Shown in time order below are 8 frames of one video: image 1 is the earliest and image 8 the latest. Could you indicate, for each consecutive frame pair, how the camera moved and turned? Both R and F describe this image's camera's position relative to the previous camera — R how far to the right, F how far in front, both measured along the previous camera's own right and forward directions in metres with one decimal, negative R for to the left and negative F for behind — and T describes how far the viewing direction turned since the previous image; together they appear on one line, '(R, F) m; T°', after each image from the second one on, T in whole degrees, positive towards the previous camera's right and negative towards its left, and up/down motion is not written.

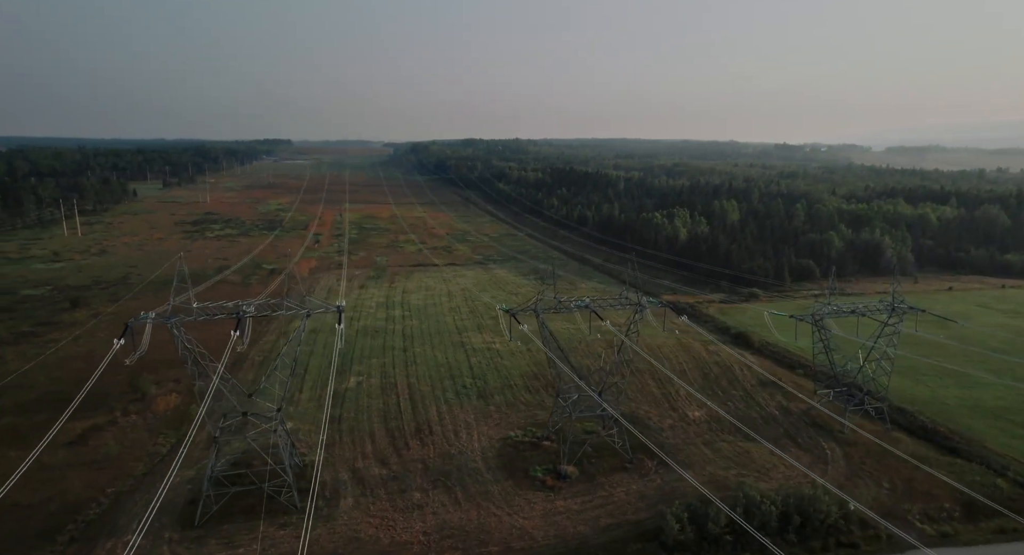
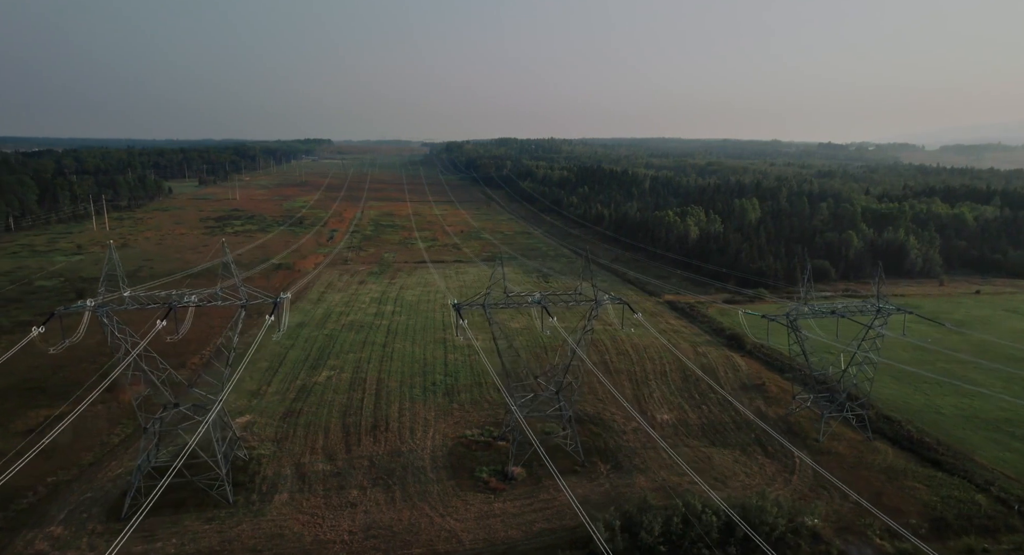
(+2.6, +0.8) m; -3°
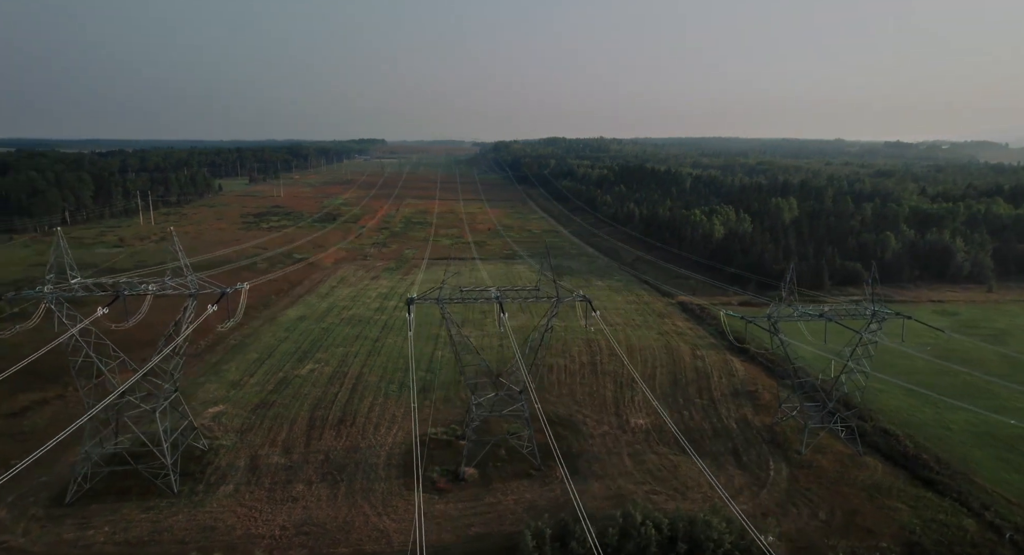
(+2.7, +0.8) m; -4°
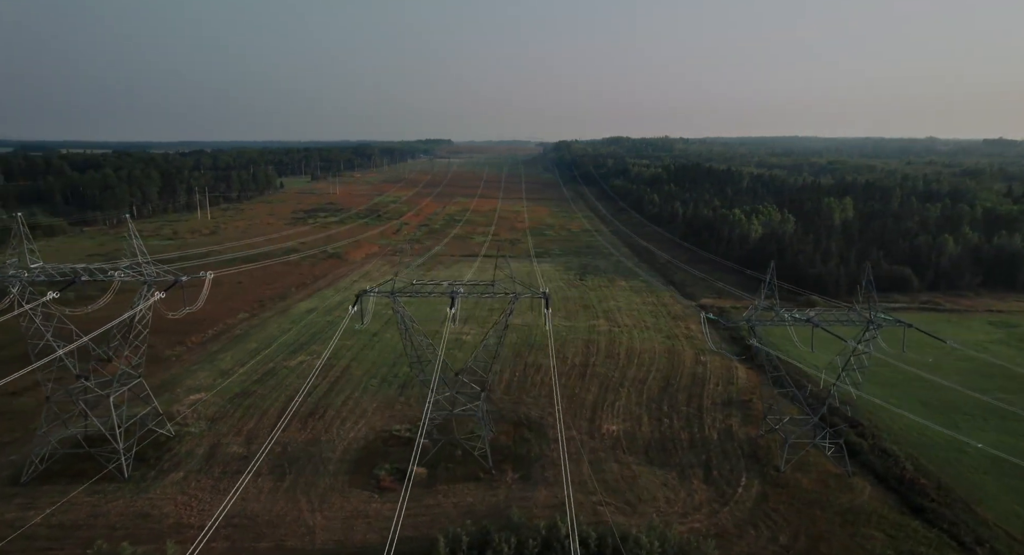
(+3.0, +0.9) m; -6°
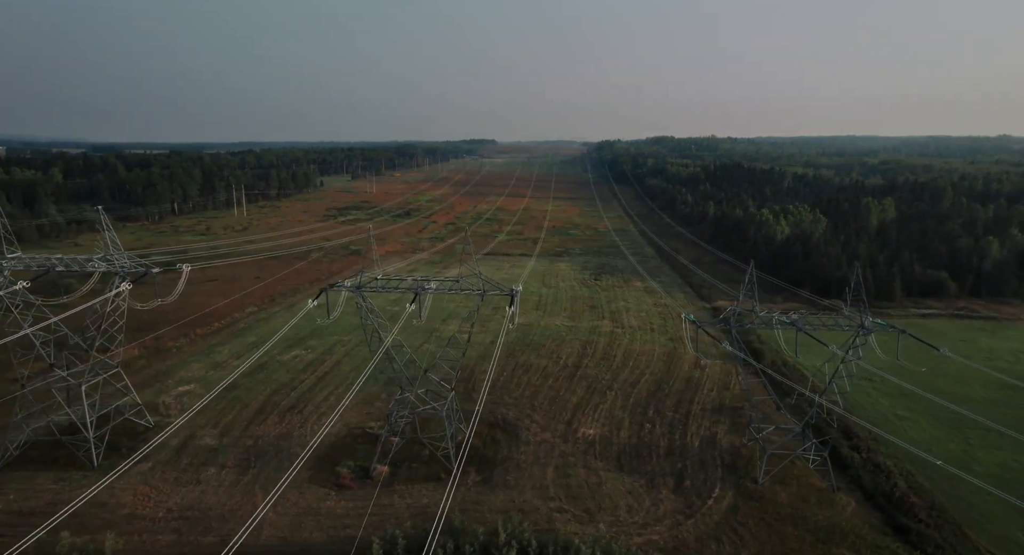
(+2.1, +0.6) m; -4°
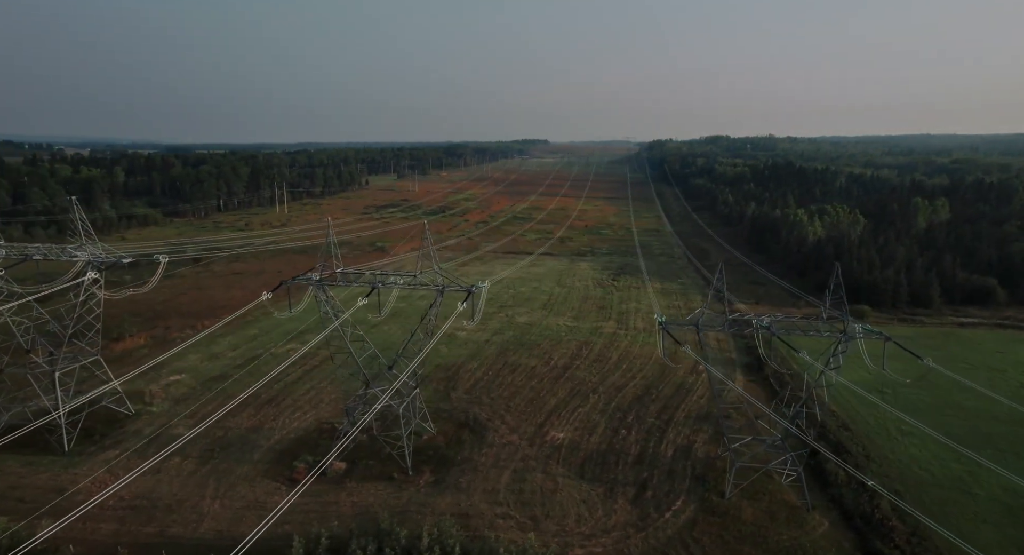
(+2.5, +0.7) m; -4°
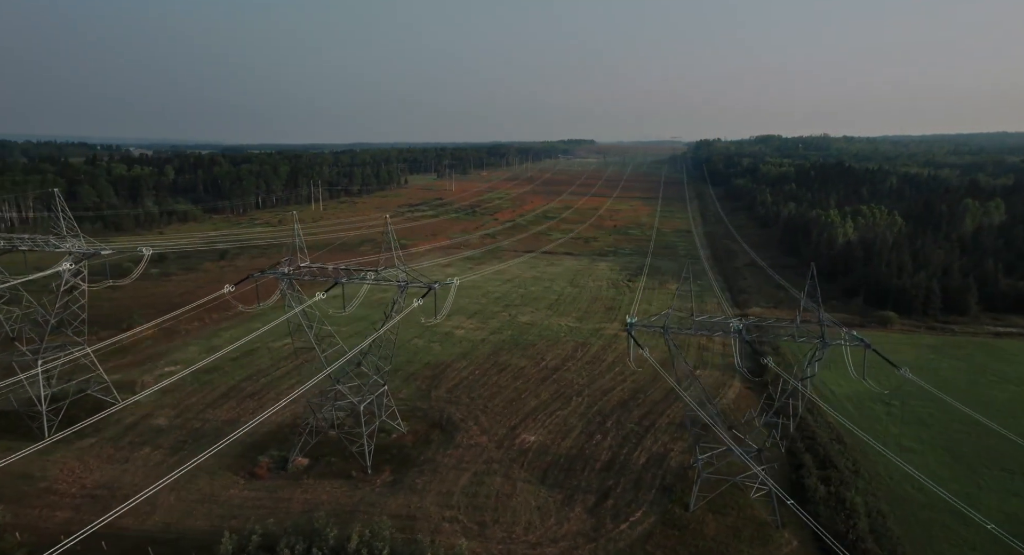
(+2.1, +0.6) m; -4°
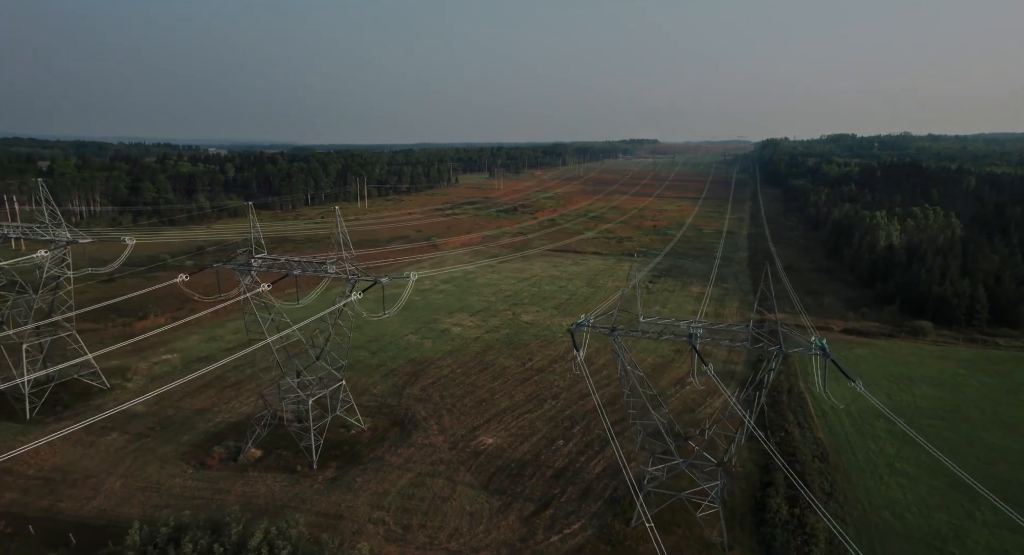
(+2.8, +0.8) m; -5°
